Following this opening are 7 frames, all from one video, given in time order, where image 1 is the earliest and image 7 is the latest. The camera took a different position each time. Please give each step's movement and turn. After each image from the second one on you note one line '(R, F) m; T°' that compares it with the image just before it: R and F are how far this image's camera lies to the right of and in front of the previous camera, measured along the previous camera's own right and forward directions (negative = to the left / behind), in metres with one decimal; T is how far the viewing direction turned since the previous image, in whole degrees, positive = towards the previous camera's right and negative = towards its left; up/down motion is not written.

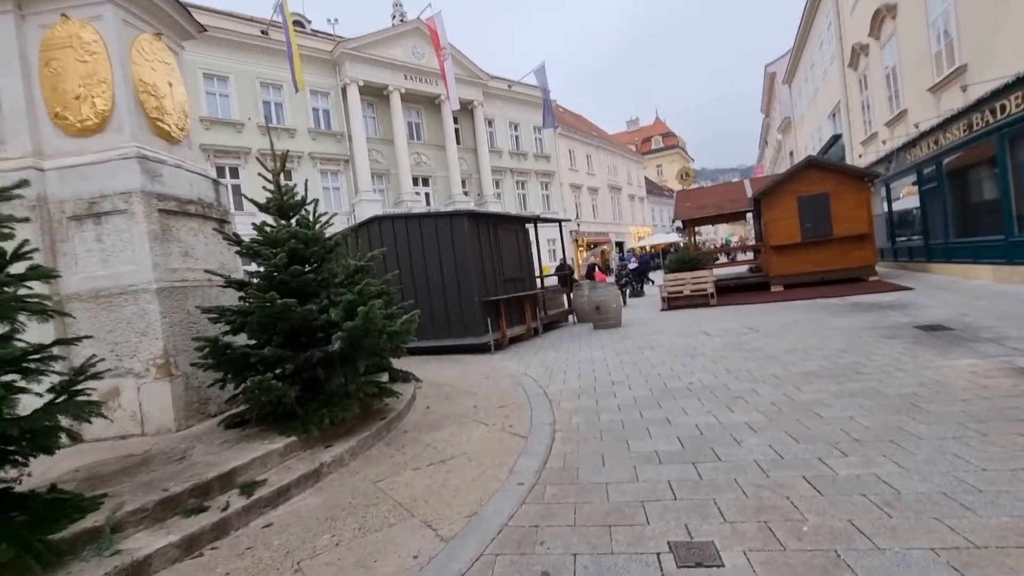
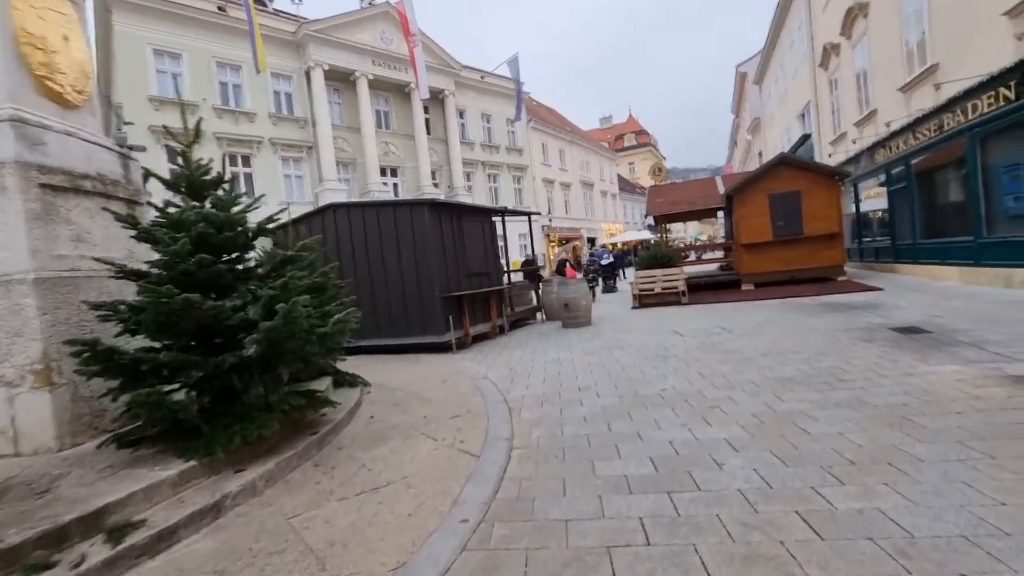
(+0.2, +0.6) m; +3°
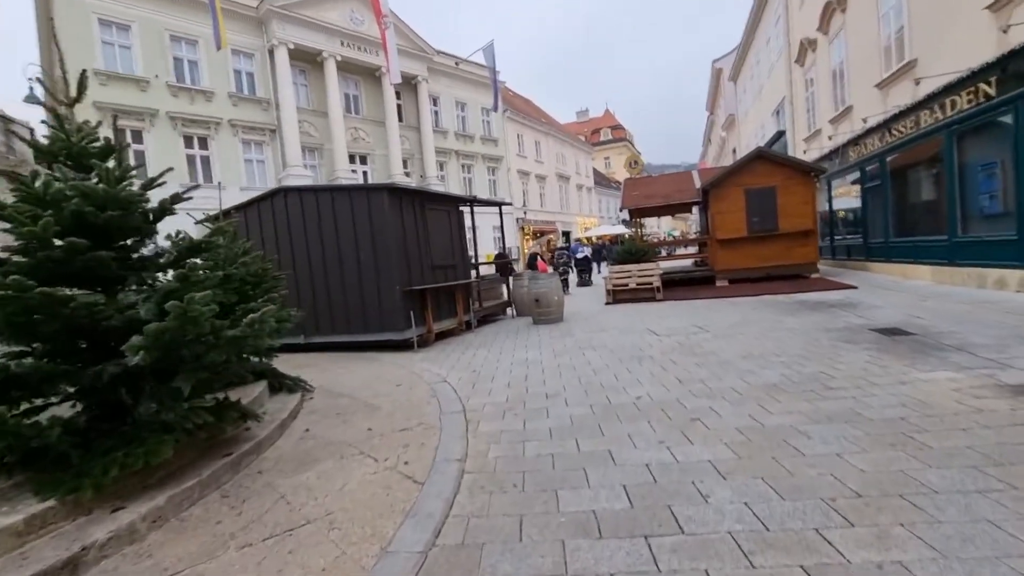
(+0.2, +0.6) m; +3°
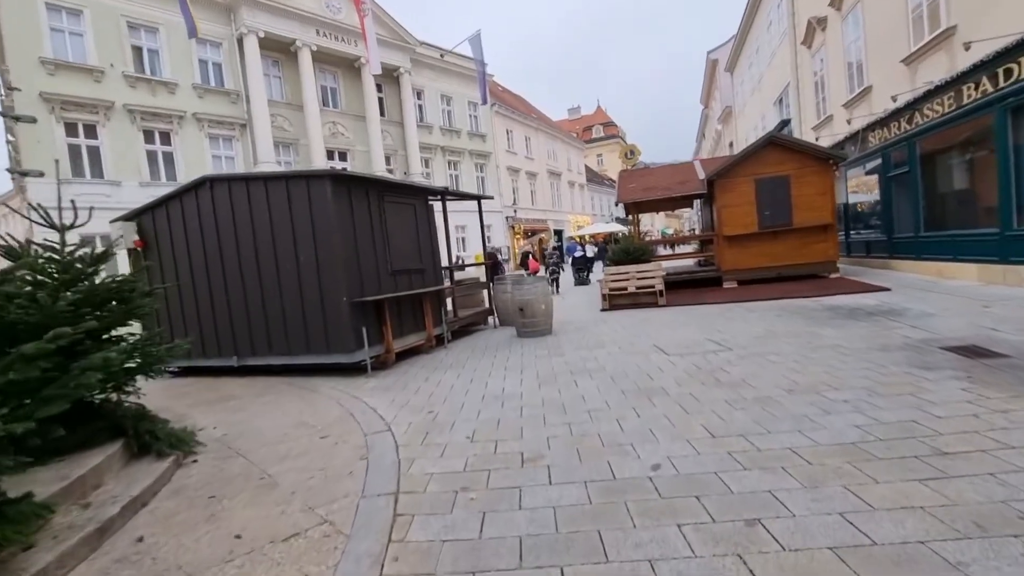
(+0.3, +1.7) m; +1°
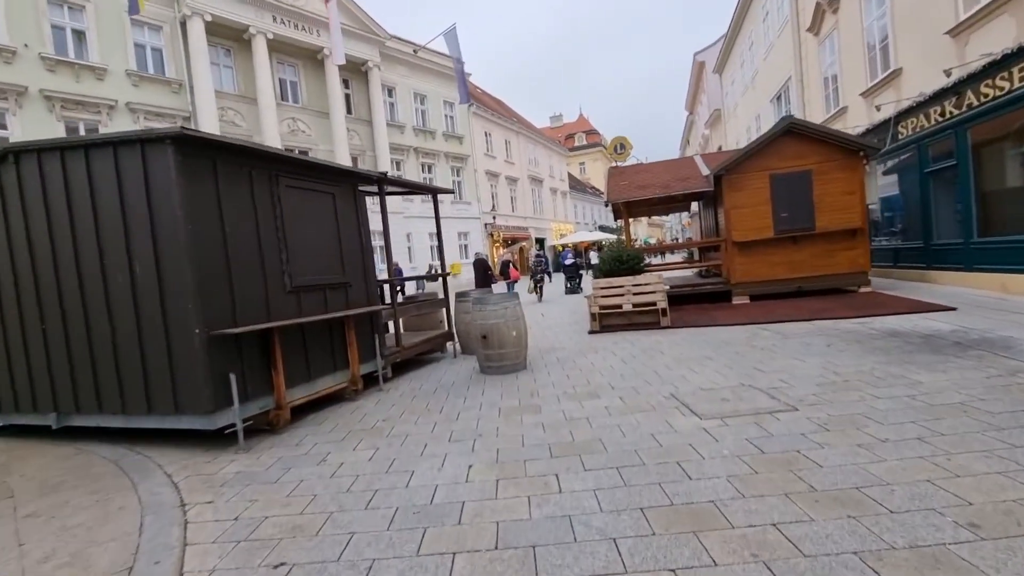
(+0.3, +2.4) m; +2°
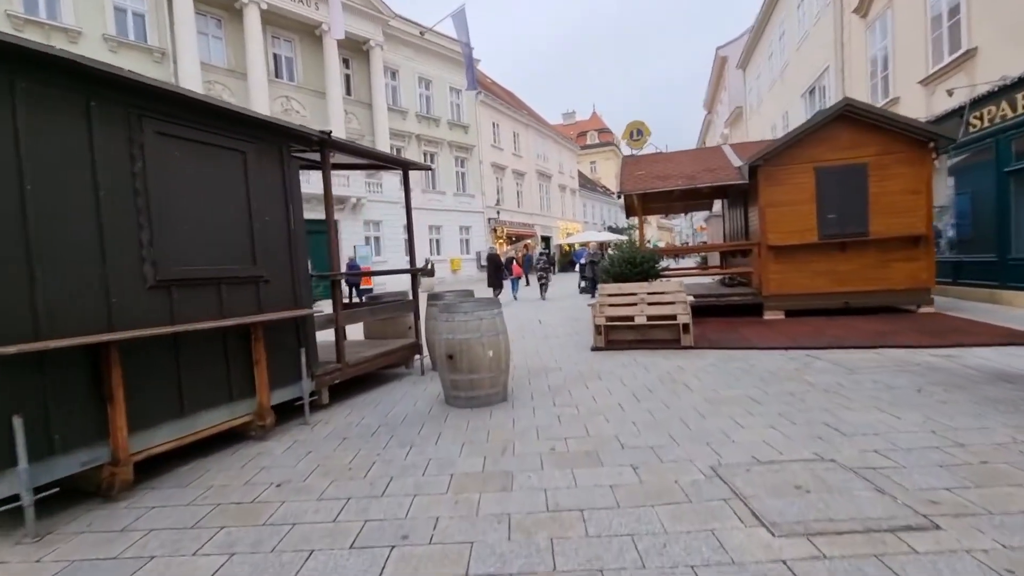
(+0.3, +1.8) m; -1°
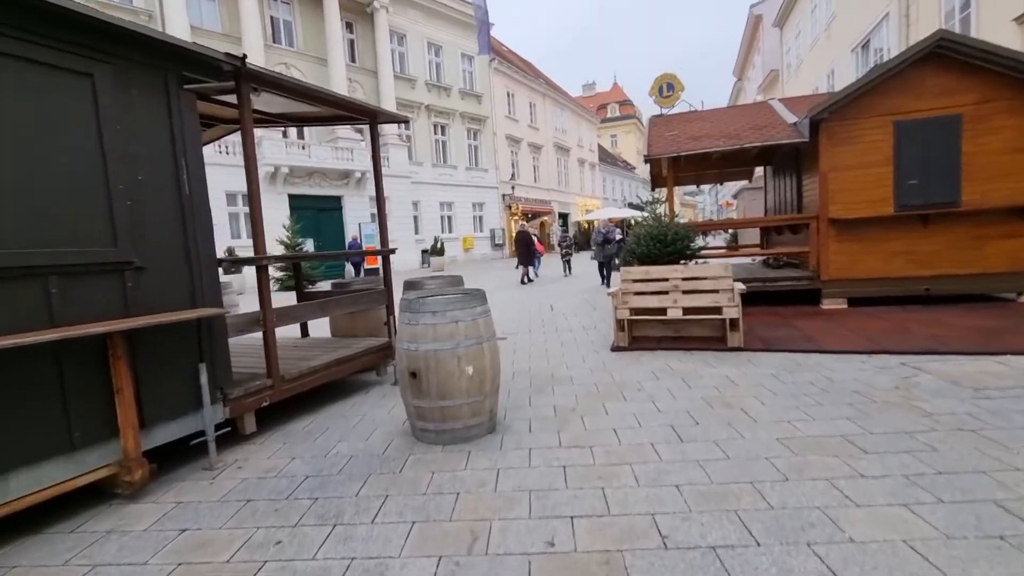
(+0.2, +1.6) m; -2°
